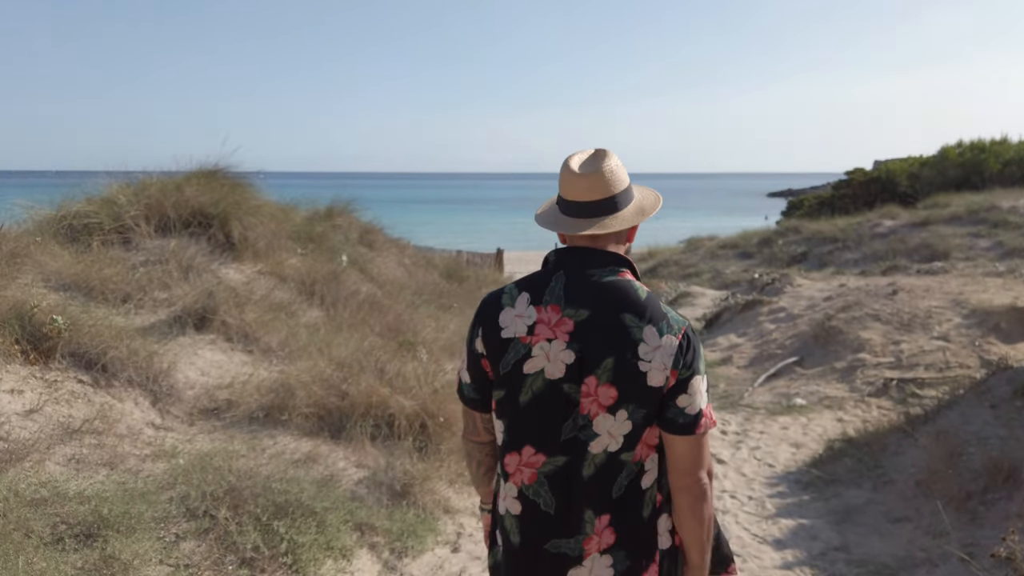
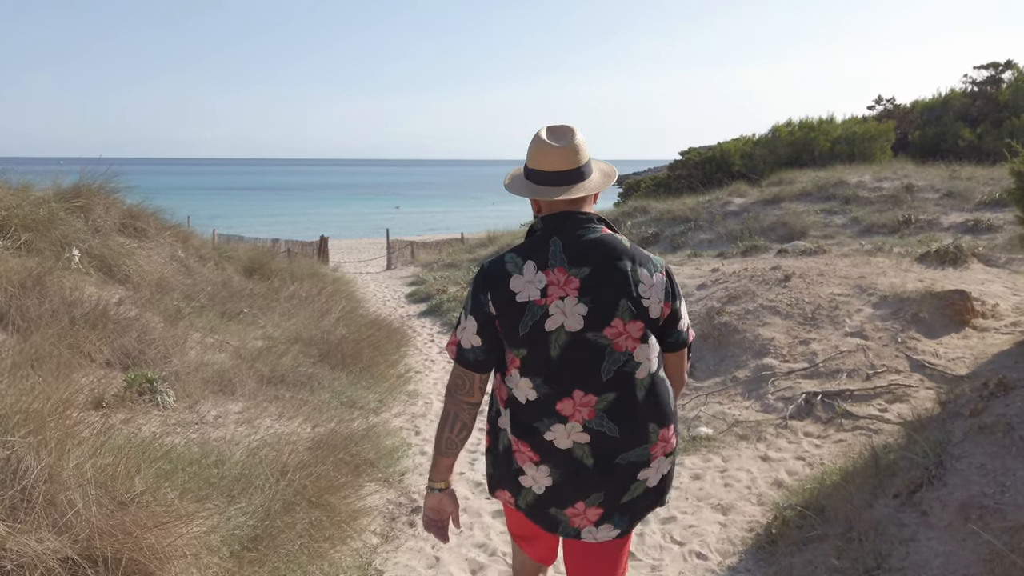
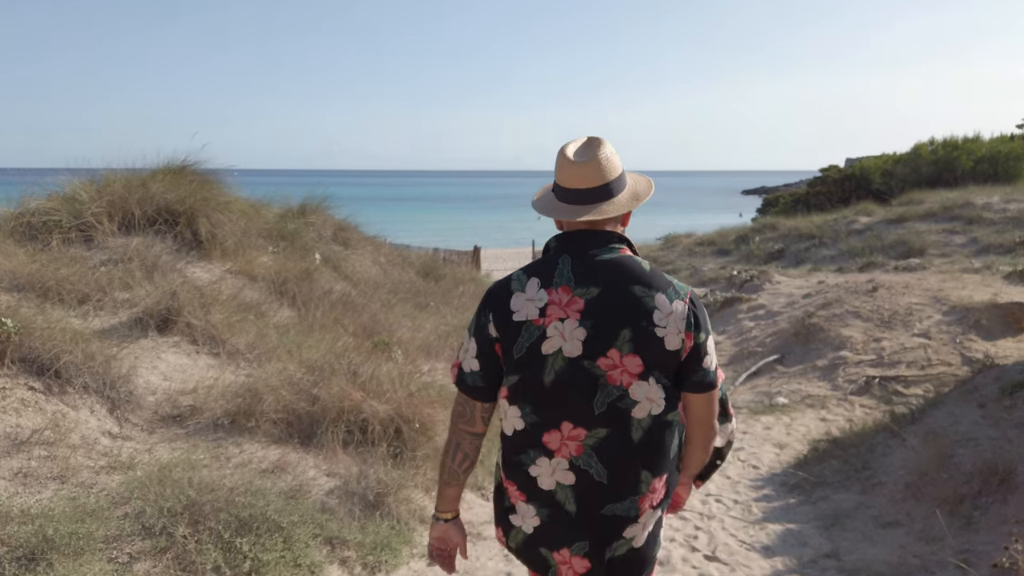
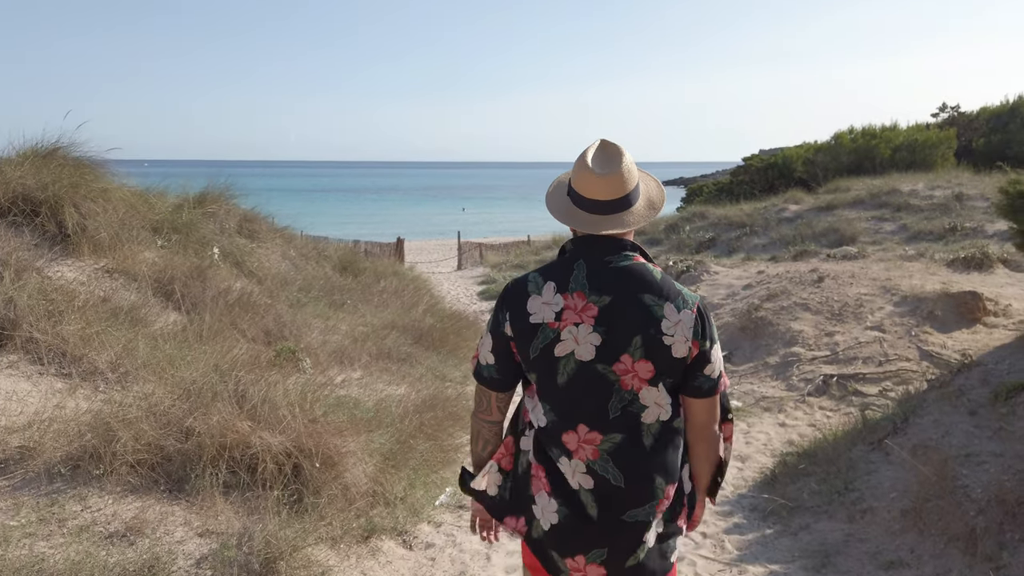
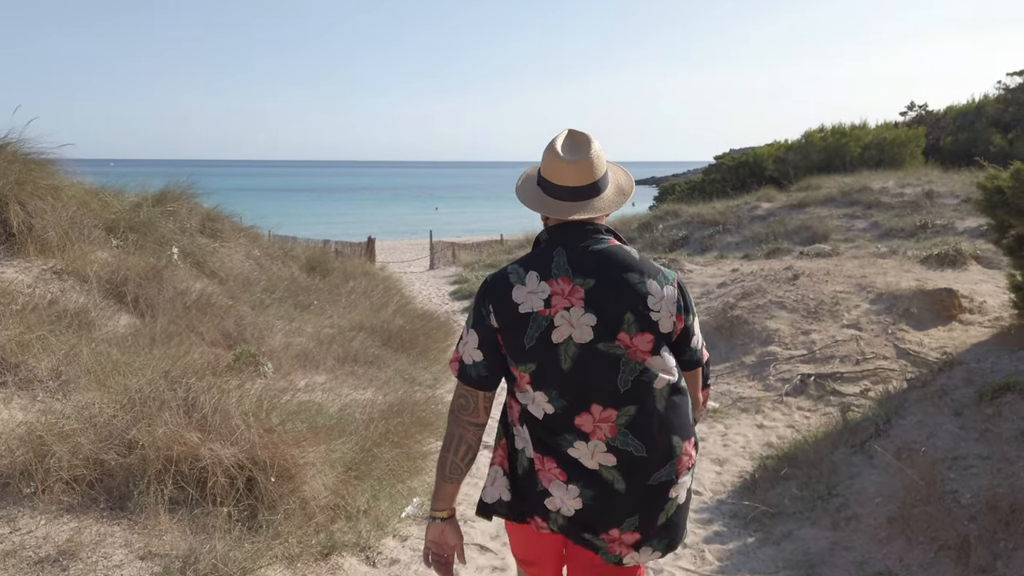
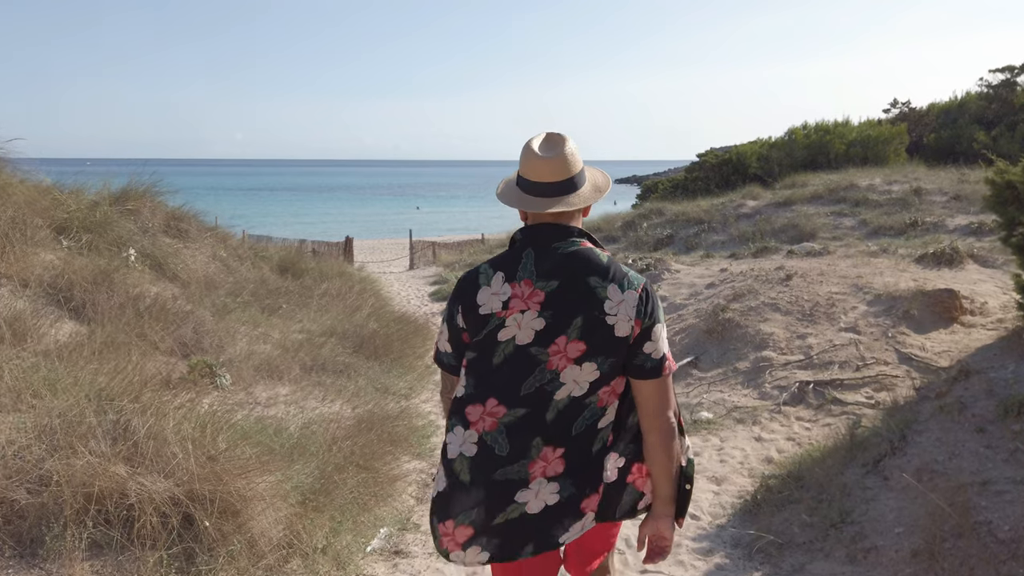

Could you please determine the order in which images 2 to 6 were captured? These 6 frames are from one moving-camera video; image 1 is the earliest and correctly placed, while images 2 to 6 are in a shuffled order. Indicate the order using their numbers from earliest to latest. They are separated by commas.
3, 4, 5, 6, 2
